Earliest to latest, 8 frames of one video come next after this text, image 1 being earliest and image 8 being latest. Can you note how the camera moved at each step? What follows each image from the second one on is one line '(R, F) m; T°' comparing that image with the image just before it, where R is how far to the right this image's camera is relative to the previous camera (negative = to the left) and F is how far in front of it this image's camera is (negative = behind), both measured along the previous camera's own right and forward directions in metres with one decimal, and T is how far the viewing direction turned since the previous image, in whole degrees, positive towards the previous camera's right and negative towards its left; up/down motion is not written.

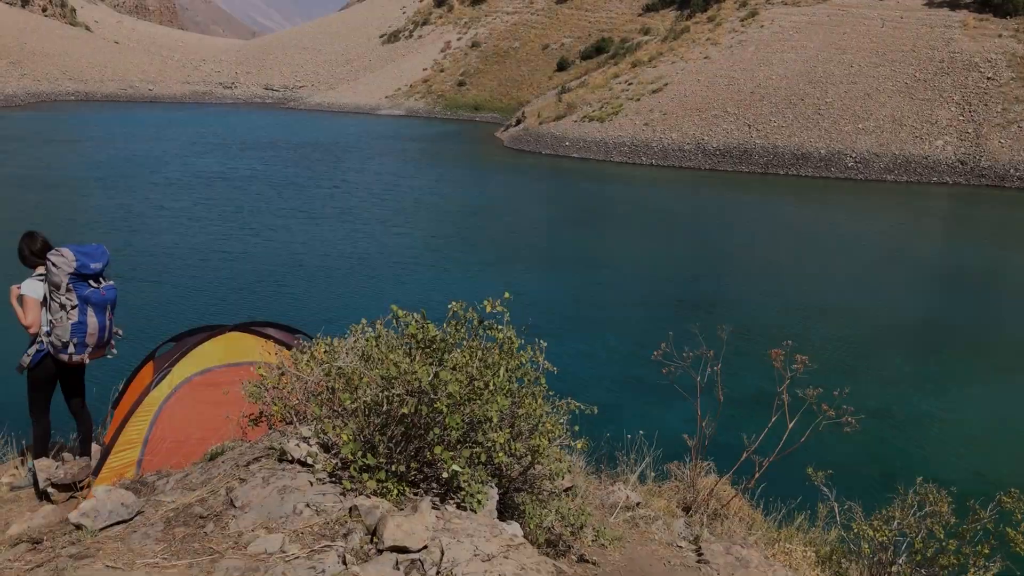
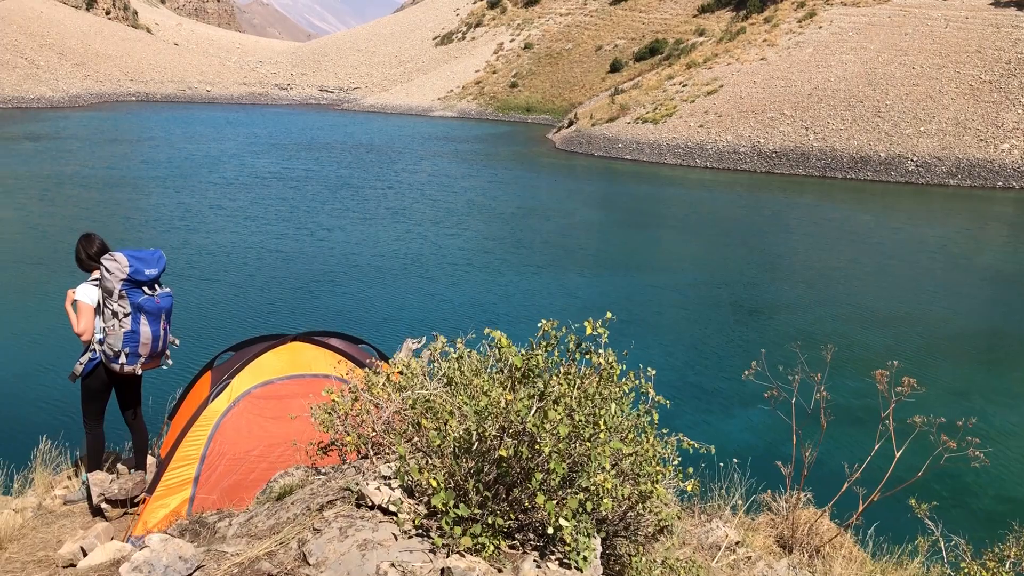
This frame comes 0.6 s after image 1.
(-0.2, +0.4) m; -3°
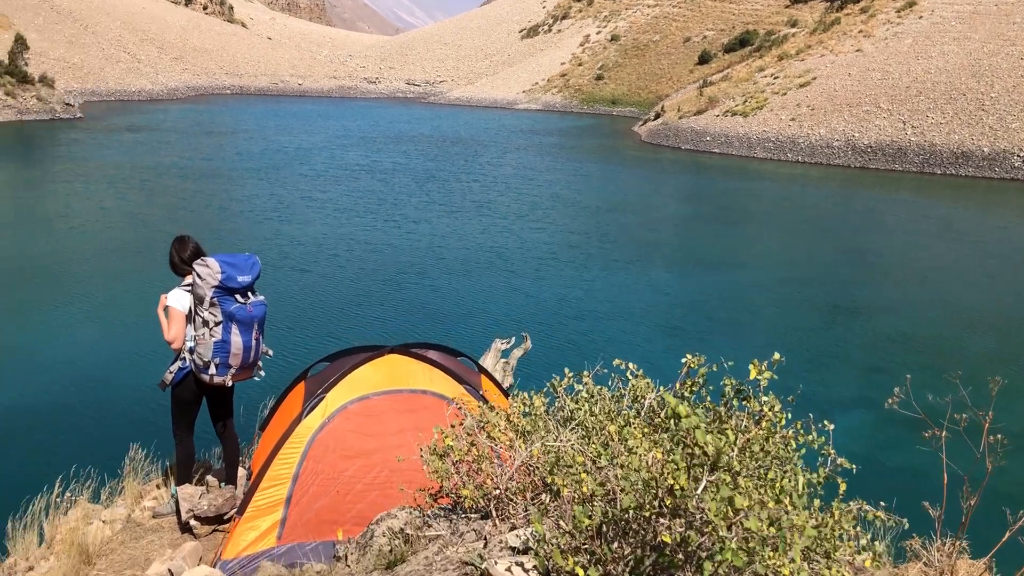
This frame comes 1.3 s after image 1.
(-0.2, +0.4) m; -5°
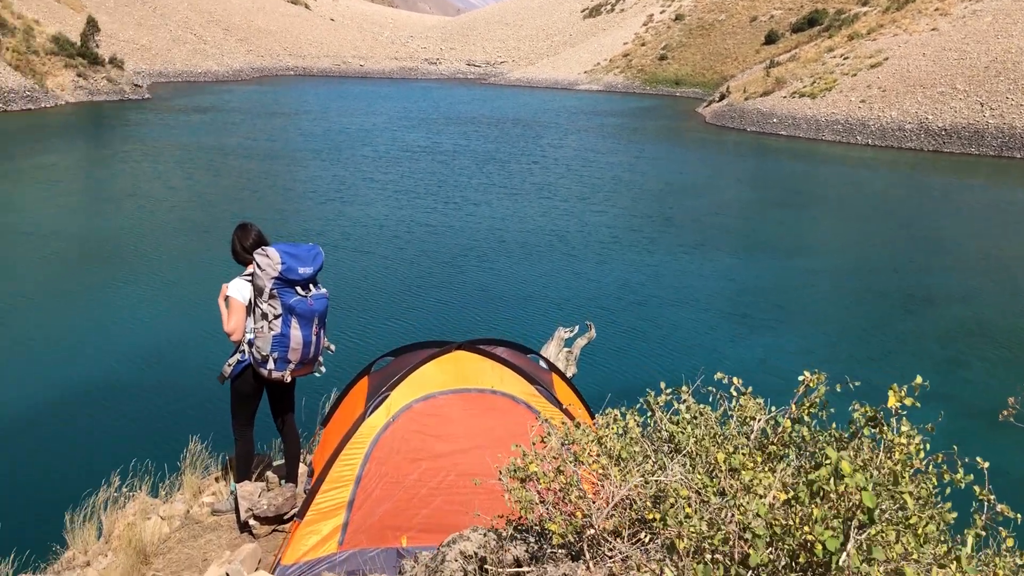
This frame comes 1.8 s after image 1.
(-0.1, +0.3) m; -4°
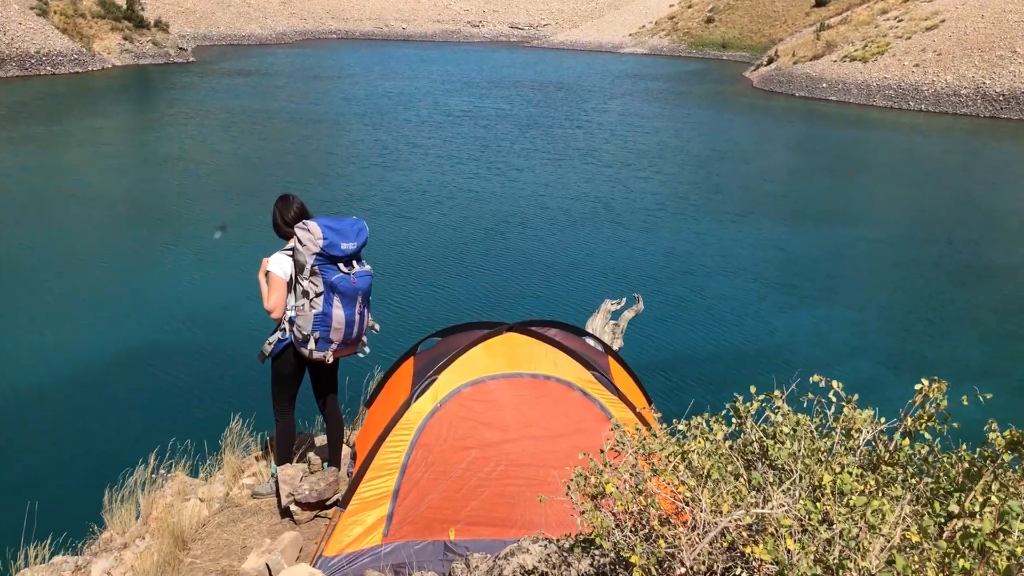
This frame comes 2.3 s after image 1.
(-0.1, +0.3) m; -2°
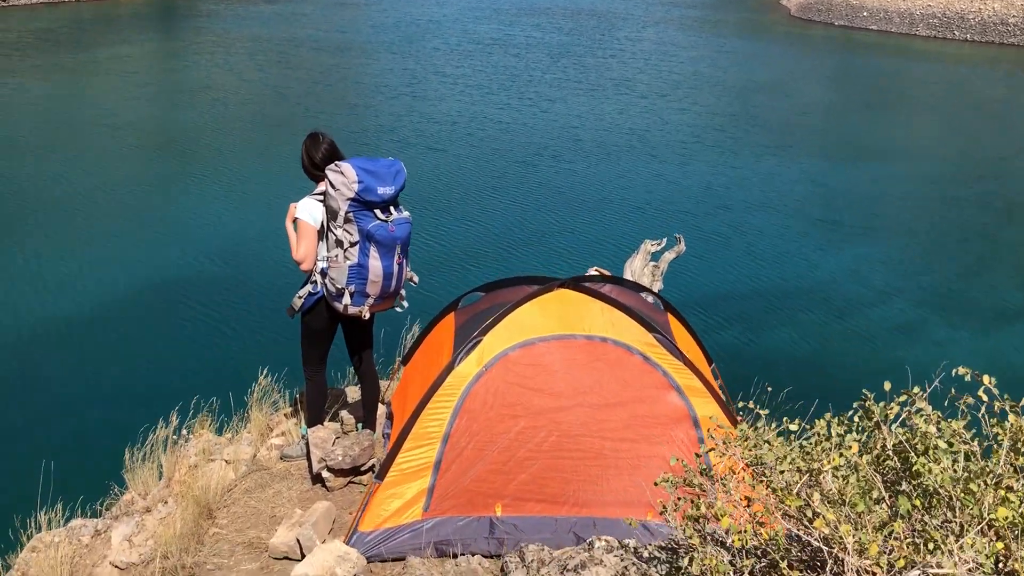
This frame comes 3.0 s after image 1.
(-0.1, +0.5) m; -2°
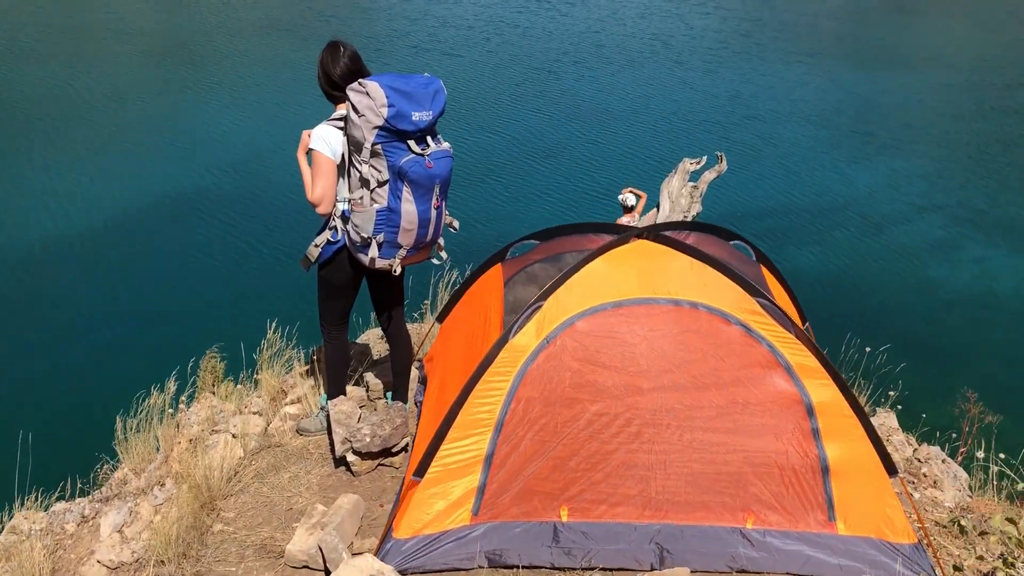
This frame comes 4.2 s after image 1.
(-0.2, +0.8) m; -1°
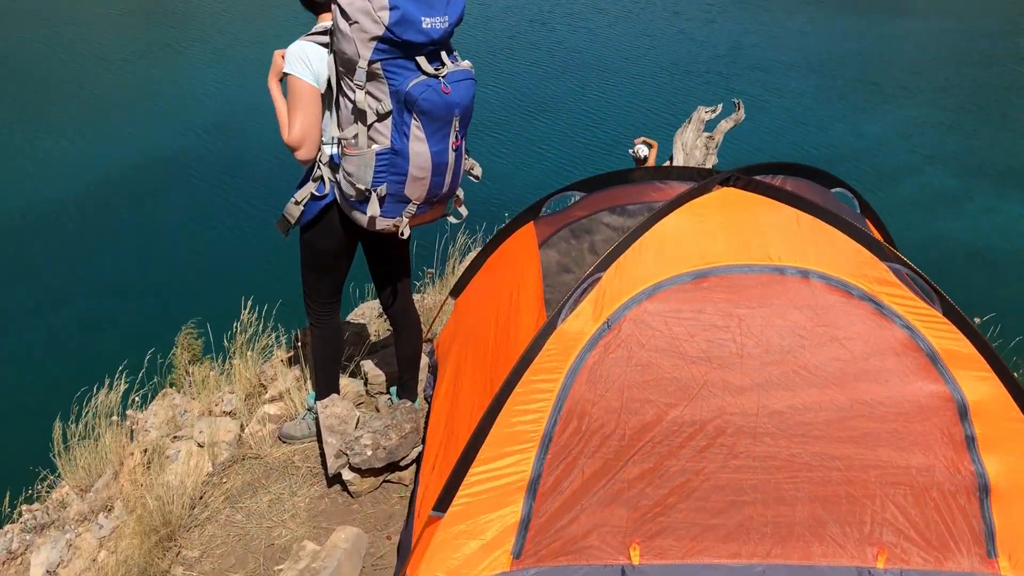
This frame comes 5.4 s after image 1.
(-0.2, +0.9) m; +1°
